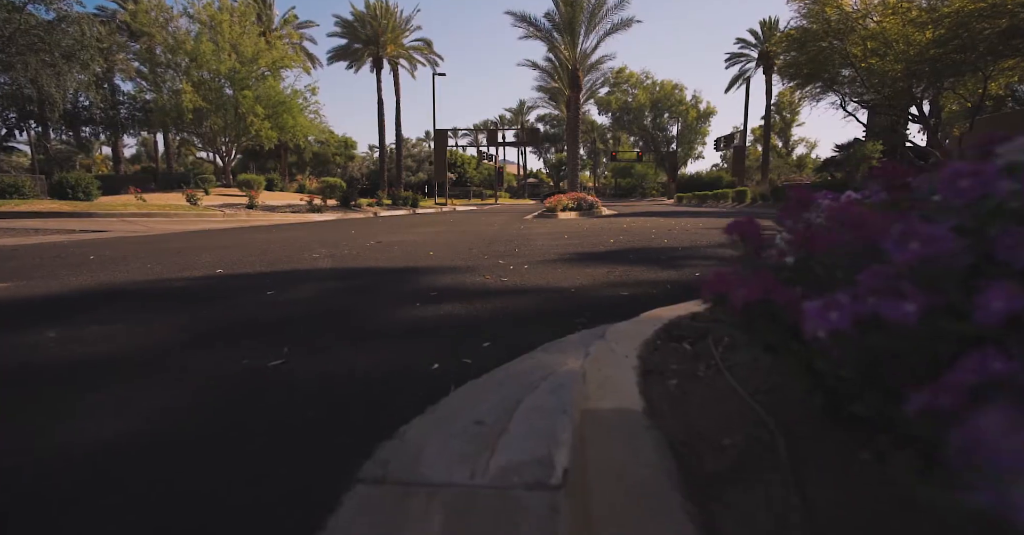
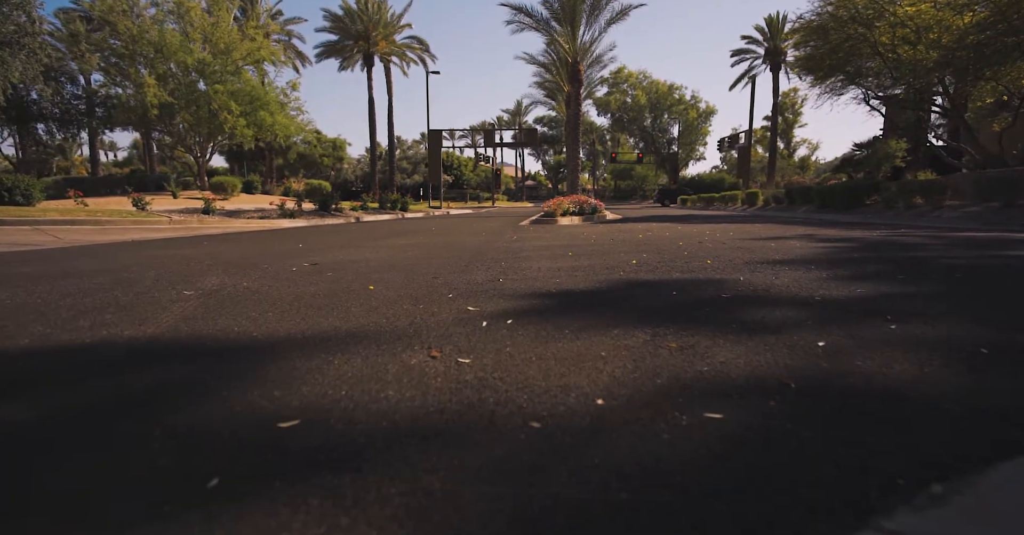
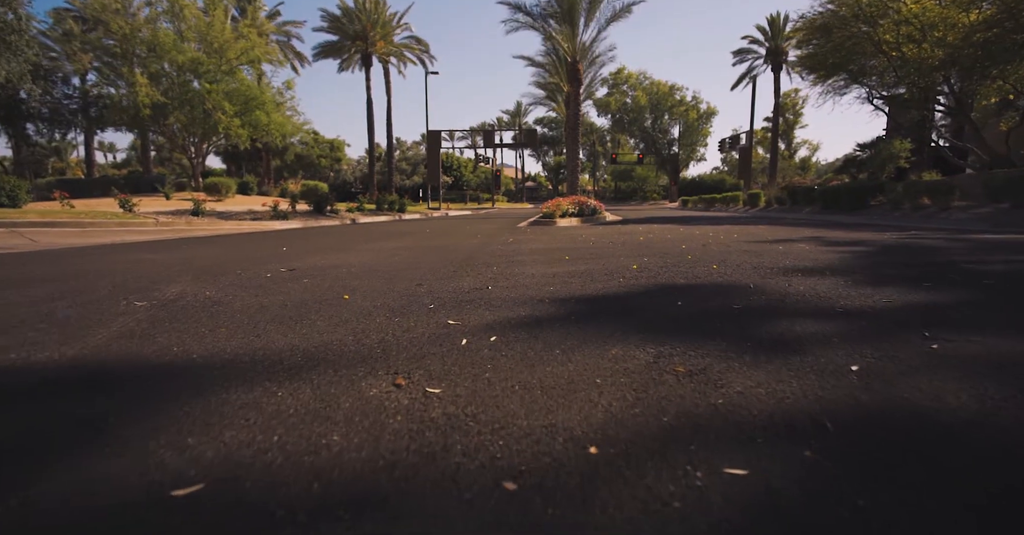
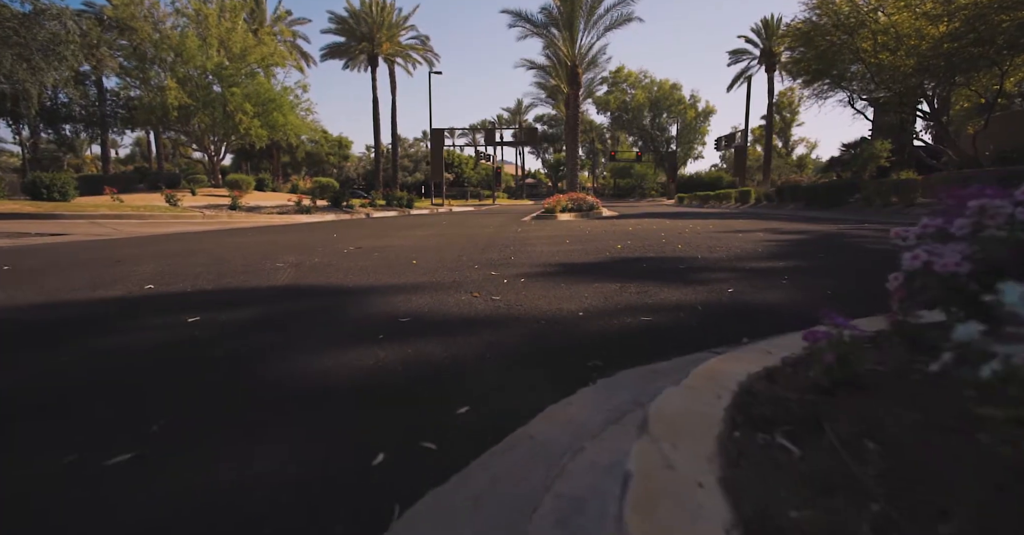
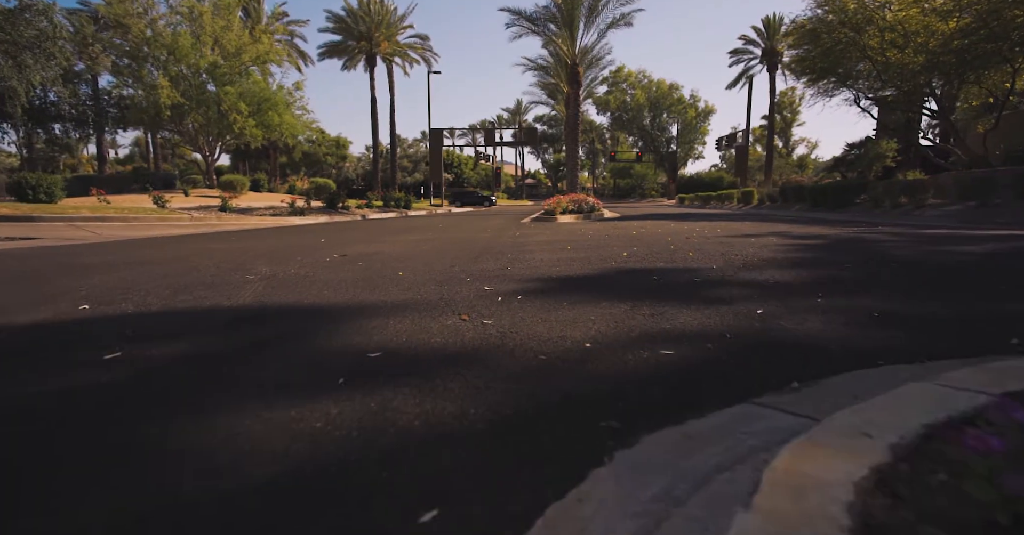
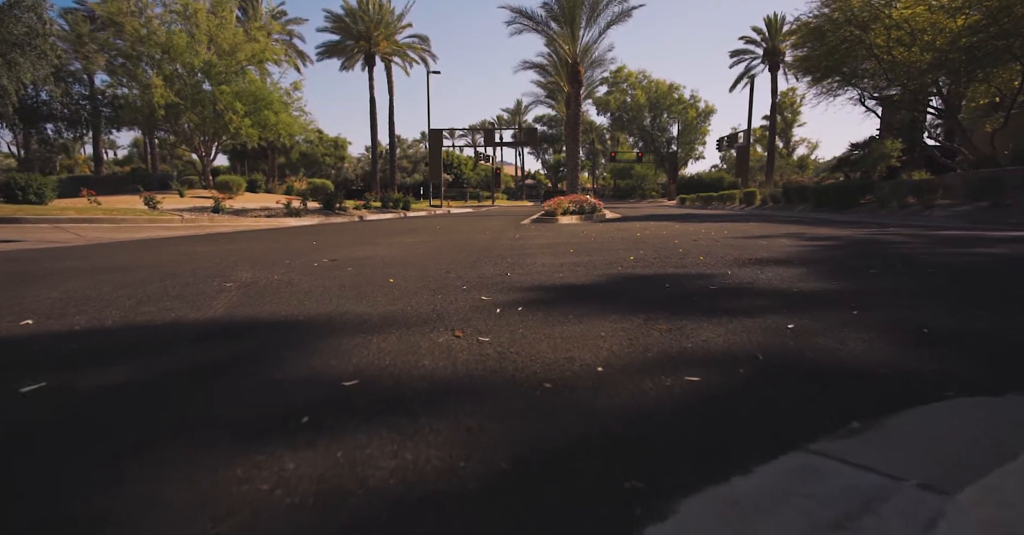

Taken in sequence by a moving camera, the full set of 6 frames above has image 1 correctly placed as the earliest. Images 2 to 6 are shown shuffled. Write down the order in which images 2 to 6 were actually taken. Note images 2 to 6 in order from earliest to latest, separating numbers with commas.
4, 5, 6, 2, 3
